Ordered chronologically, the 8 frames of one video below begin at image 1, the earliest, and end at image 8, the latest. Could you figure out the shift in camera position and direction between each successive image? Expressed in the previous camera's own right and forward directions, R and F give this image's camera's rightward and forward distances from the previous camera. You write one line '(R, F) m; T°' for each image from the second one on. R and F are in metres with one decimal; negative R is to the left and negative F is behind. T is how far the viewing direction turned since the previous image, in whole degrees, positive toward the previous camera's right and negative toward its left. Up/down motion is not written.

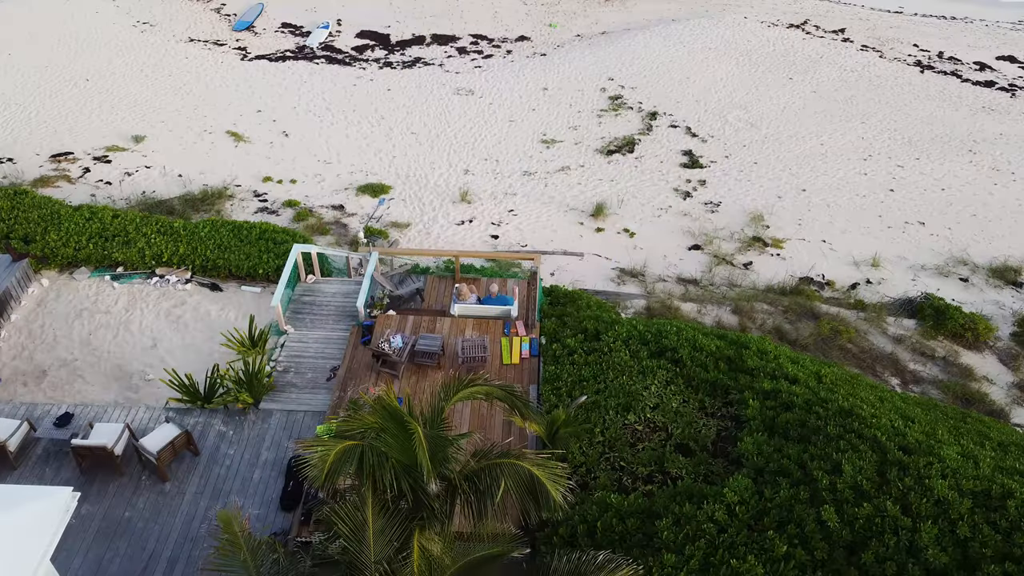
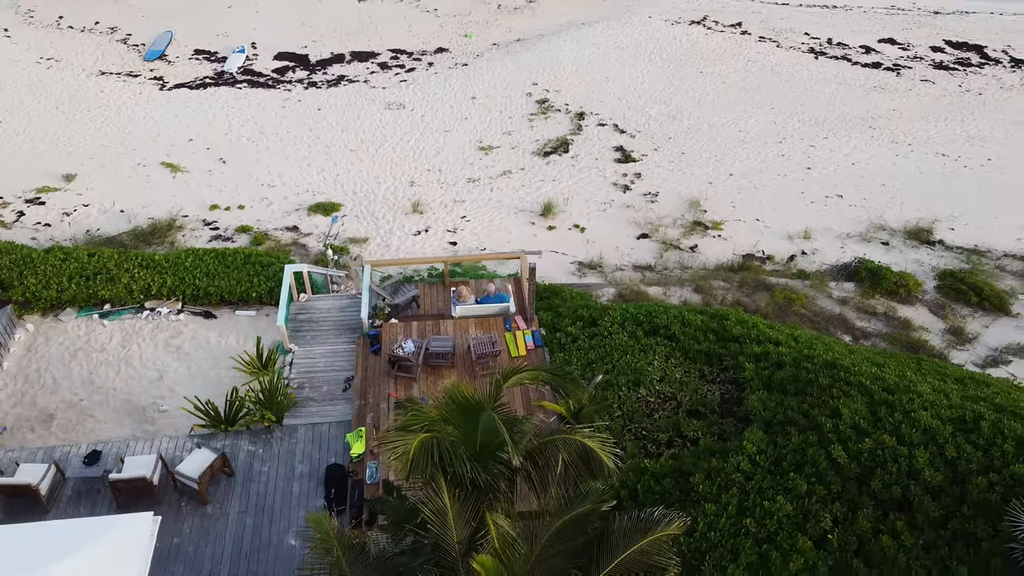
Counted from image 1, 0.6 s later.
(-1.1, -0.5) m; +7°
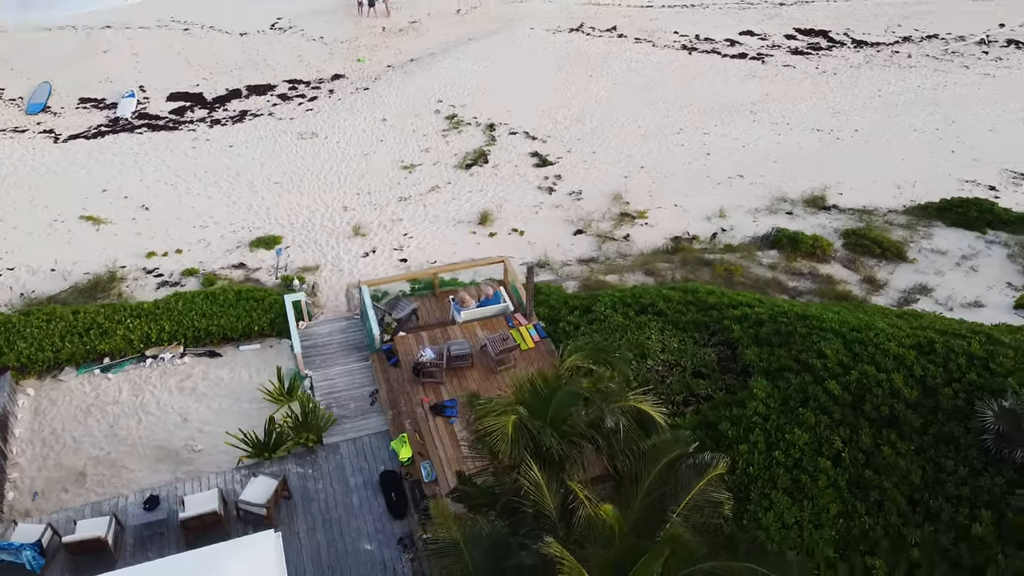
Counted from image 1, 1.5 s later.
(-1.7, -0.7) m; +9°
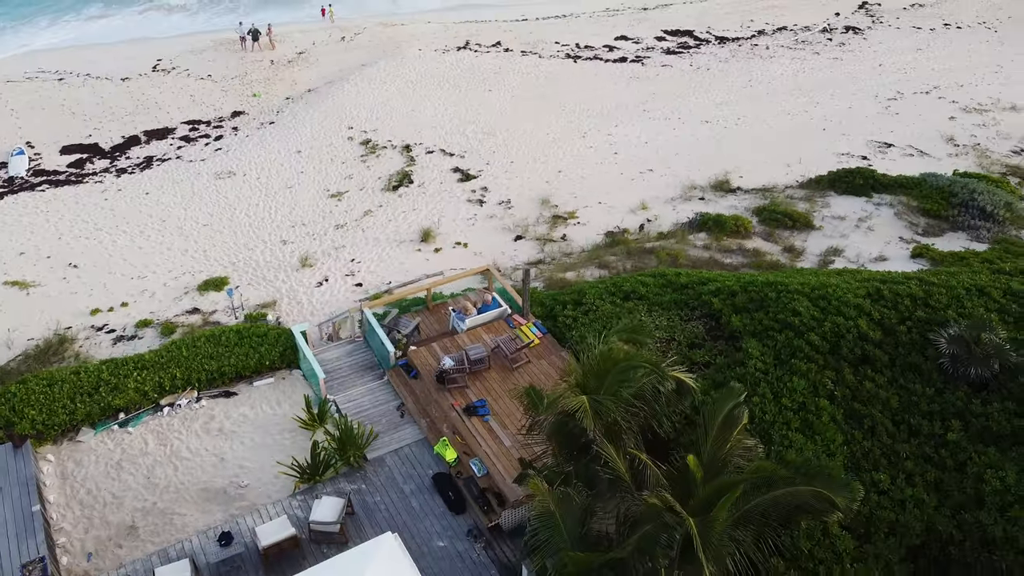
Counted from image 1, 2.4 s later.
(-1.8, -0.7) m; +9°
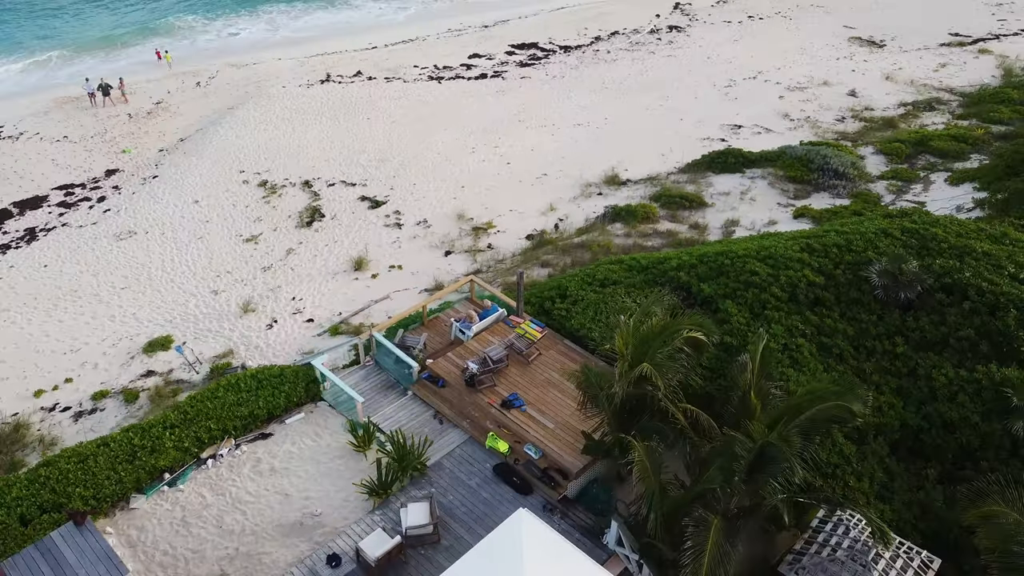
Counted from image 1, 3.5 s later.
(-2.6, -0.8) m; +12°
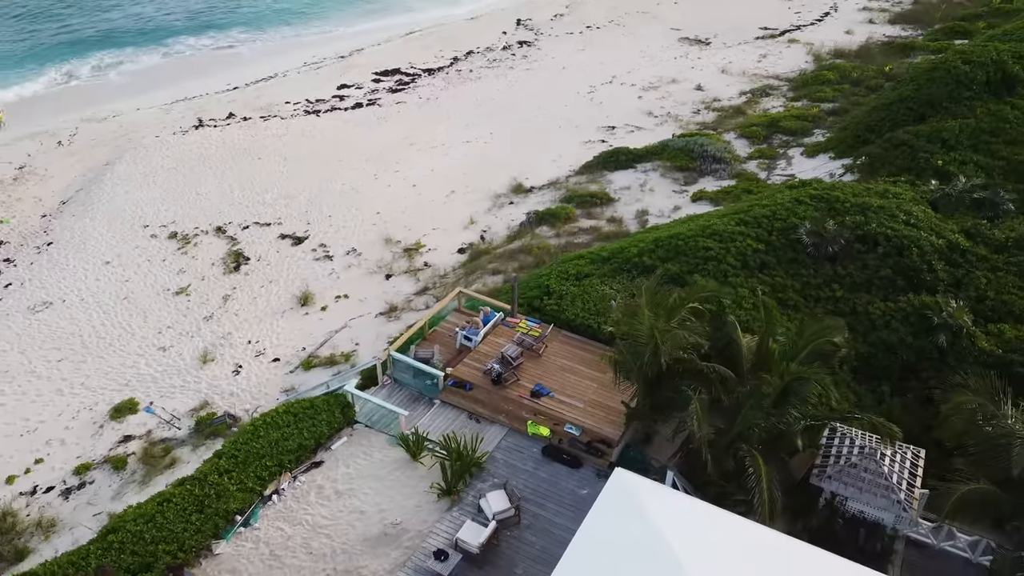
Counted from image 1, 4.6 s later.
(-2.8, -0.9) m; +12°
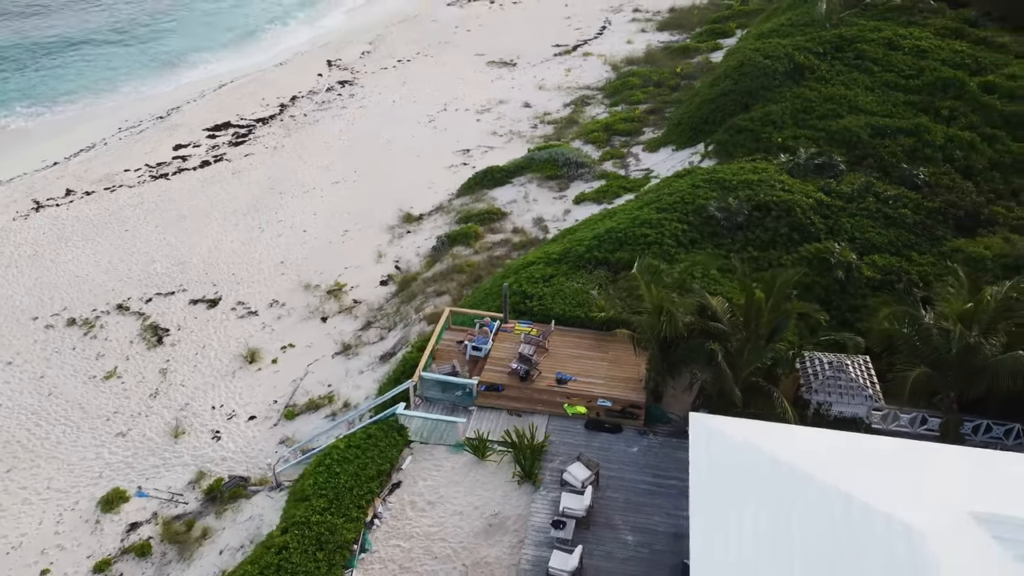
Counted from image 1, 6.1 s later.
(-4.1, -1.1) m; +16°
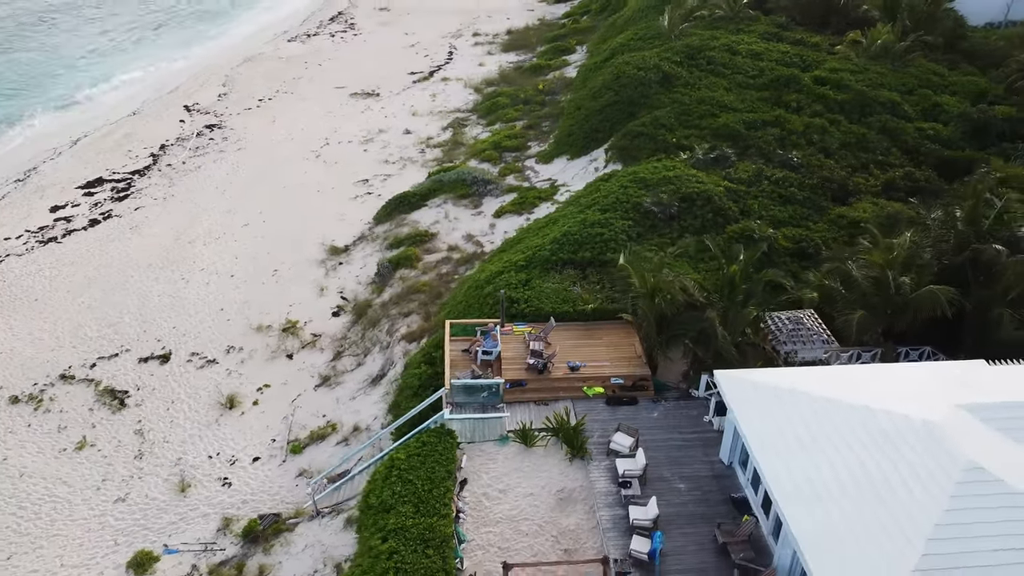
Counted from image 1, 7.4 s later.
(-3.6, -1.1) m; +13°
